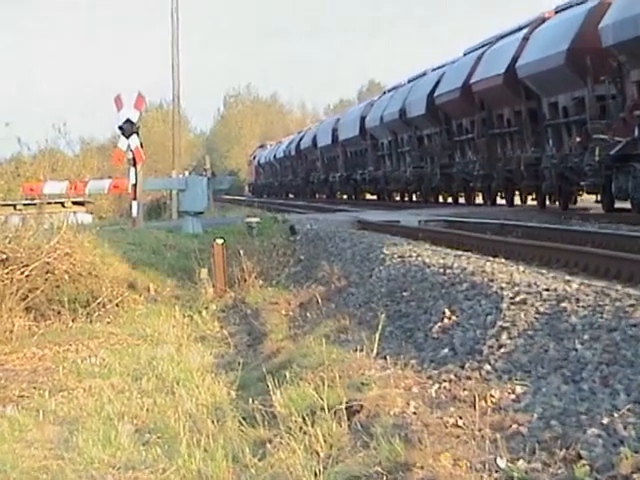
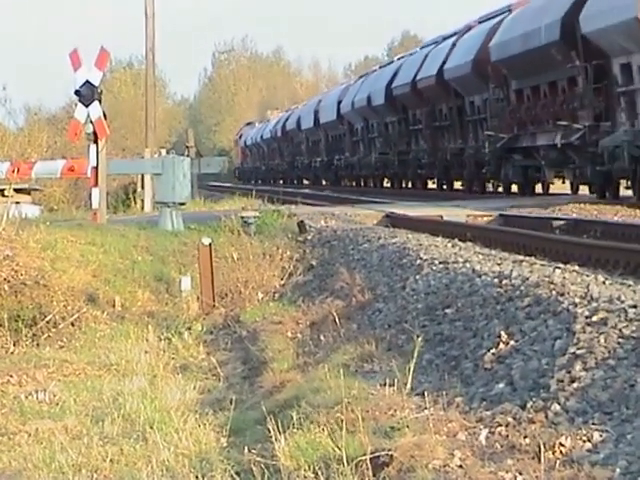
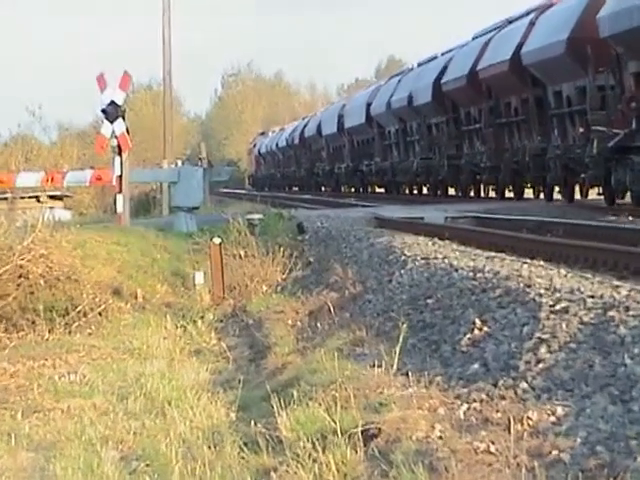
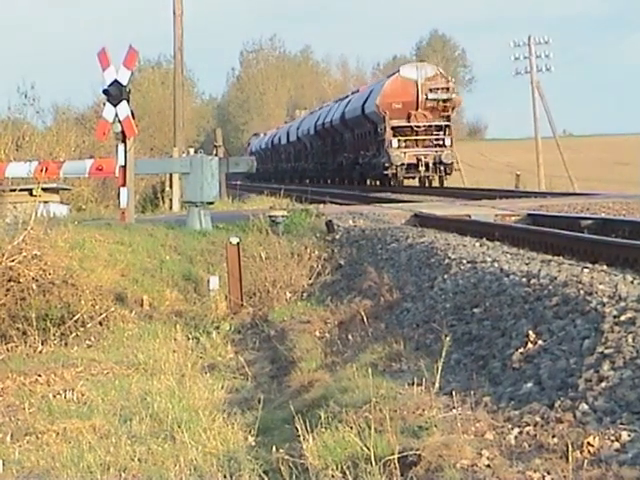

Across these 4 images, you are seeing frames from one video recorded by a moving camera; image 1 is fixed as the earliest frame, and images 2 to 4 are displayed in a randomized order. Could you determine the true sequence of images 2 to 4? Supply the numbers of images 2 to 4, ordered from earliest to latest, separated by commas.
3, 2, 4
